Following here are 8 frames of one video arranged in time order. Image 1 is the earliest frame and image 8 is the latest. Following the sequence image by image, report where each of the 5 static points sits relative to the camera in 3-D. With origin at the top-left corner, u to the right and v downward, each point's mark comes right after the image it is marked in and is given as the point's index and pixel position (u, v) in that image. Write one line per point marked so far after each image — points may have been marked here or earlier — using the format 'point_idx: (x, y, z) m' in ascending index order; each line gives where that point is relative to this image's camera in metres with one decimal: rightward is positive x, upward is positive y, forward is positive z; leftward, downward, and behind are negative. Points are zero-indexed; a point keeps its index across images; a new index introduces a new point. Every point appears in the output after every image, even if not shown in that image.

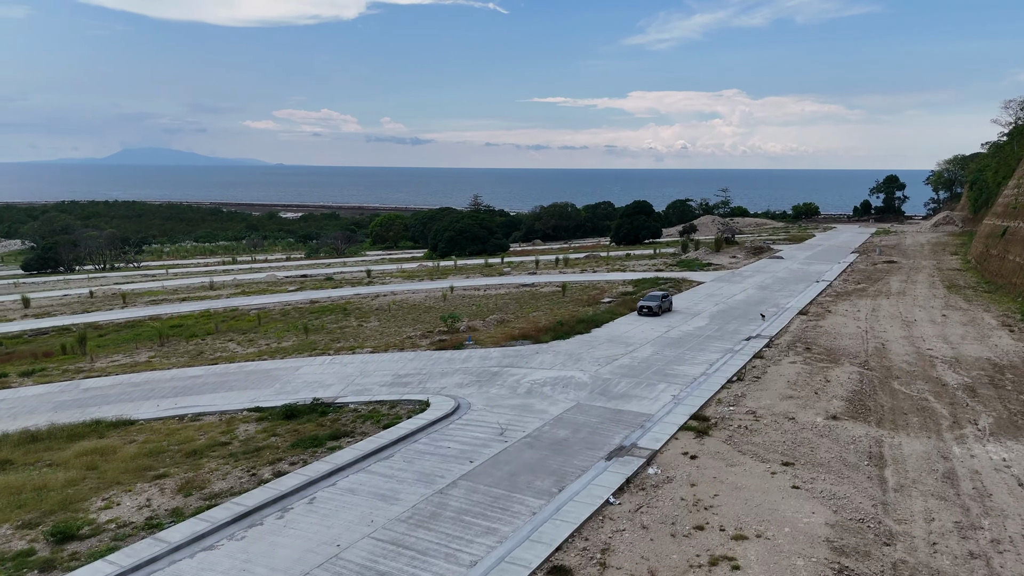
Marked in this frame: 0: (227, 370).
0: (-6.4, -1.8, +16.5) m
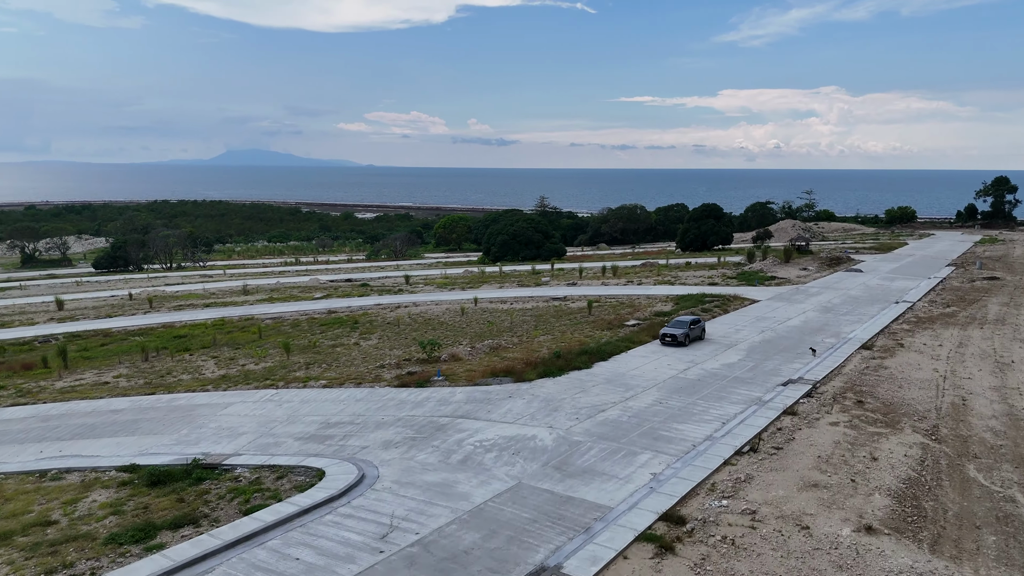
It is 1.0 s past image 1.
0: (-6.9, -2.2, +14.2) m
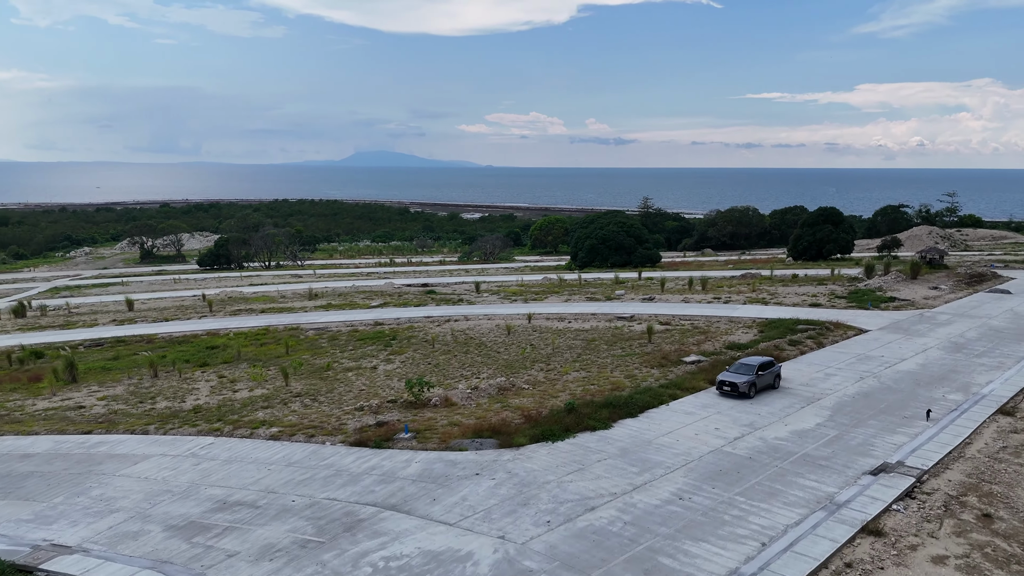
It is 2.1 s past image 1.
0: (-7.1, -2.6, +11.9) m
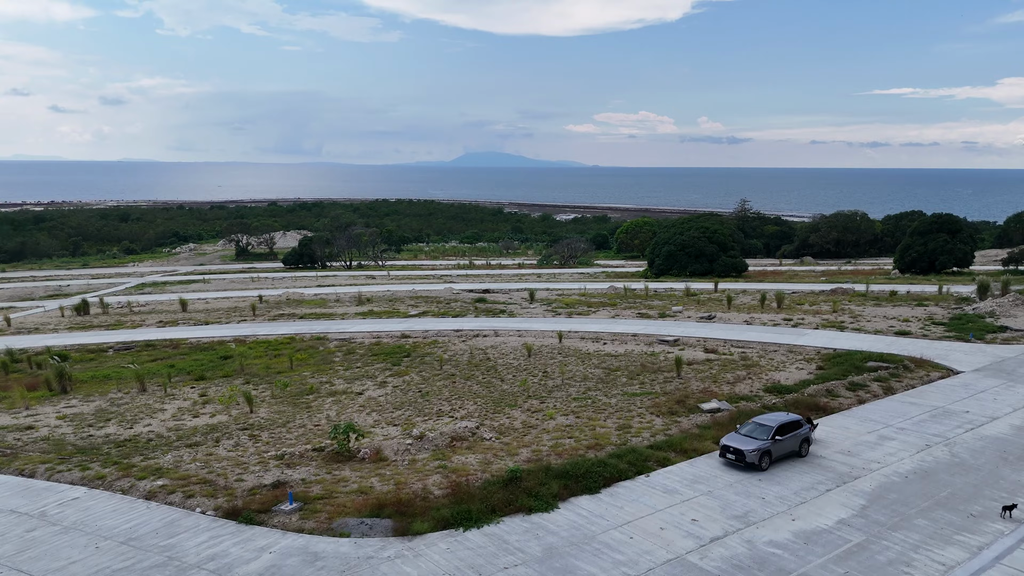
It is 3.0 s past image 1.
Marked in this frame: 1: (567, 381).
0: (-8.1, -2.9, +10.4) m
1: (+1.3, -2.2, +17.3) m
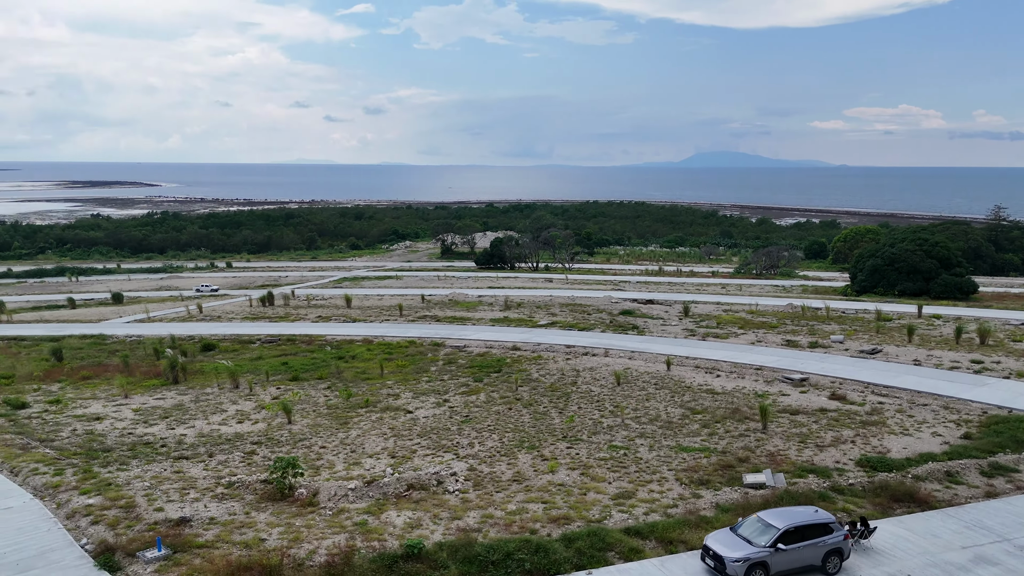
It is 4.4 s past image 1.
0: (-8.7, -2.9, +11.0) m
1: (+2.3, -2.7, +14.8) m
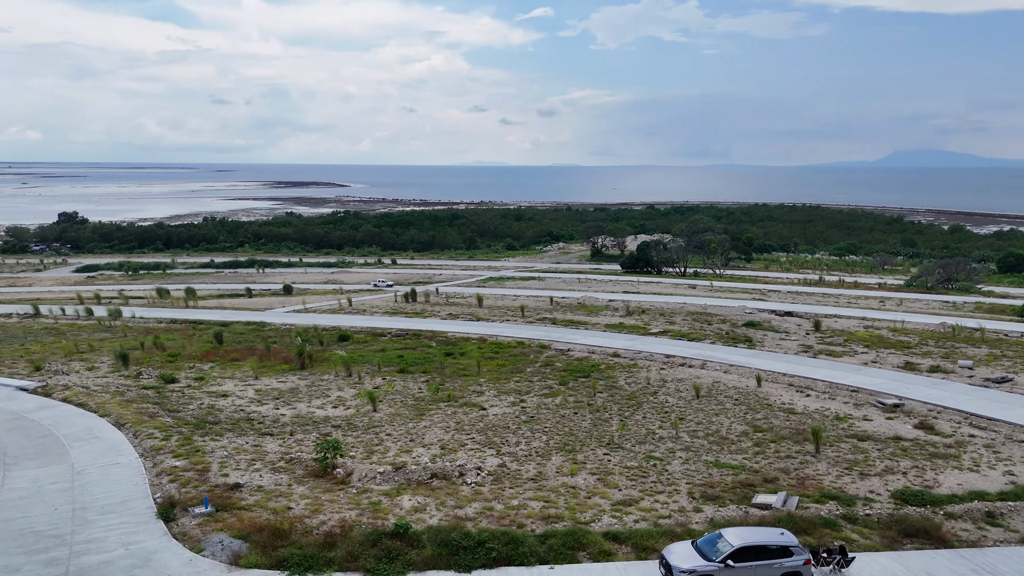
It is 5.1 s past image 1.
0: (-8.1, -2.8, +13.7) m
1: (+3.5, -2.9, +14.9) m
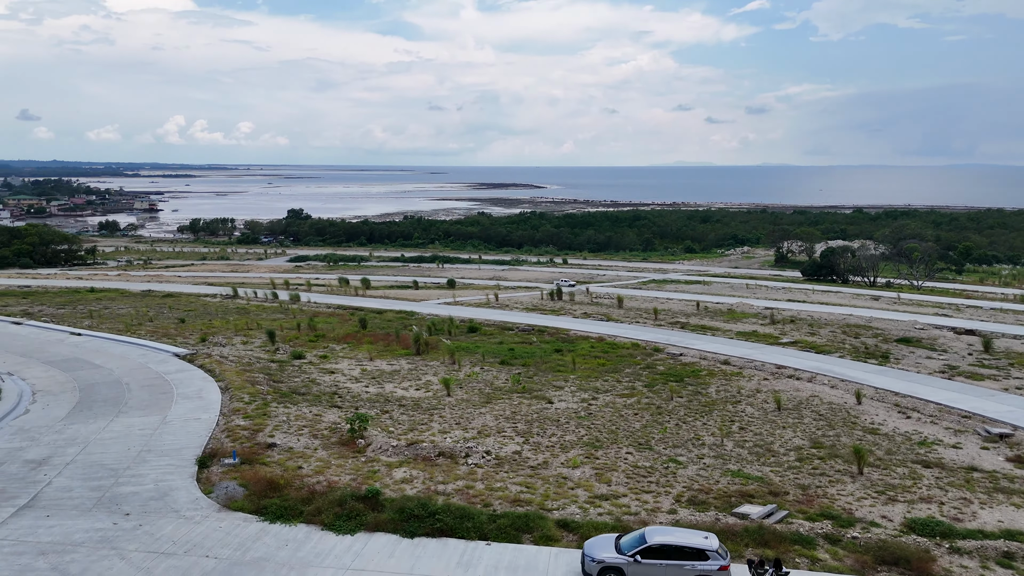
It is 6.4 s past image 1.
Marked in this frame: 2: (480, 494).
0: (-7.2, -2.4, +16.3) m
1: (+4.3, -3.0, +14.4) m
2: (-0.4, -3.0, +10.5) m
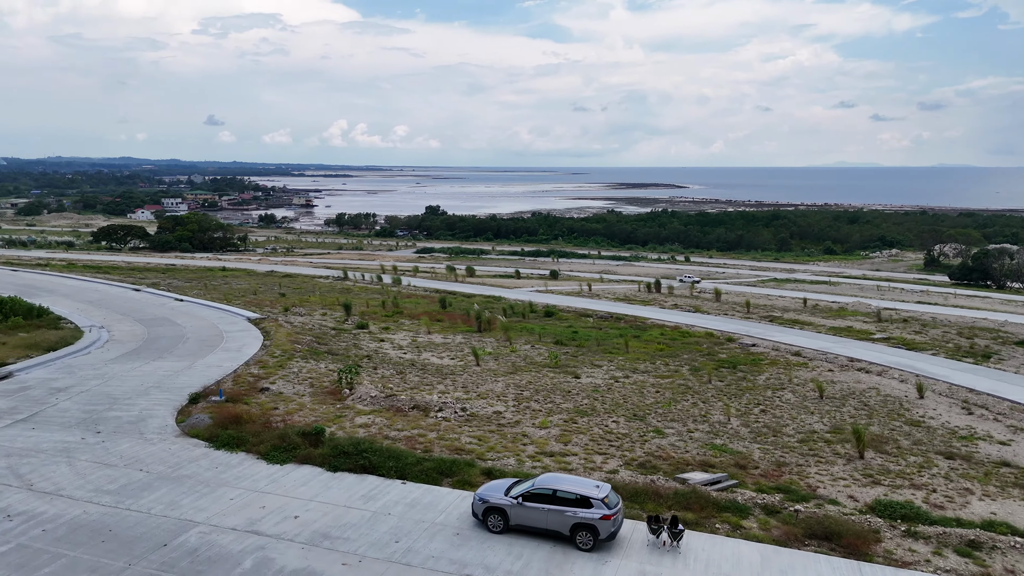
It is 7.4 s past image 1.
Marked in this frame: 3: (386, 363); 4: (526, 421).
0: (-6.8, -1.4, +17.5) m
1: (+4.2, -2.4, +13.5) m
2: (-1.2, -2.2, +10.6) m
3: (-2.9, -1.8, +17.3) m
4: (+0.3, -2.2, +12.2) m
